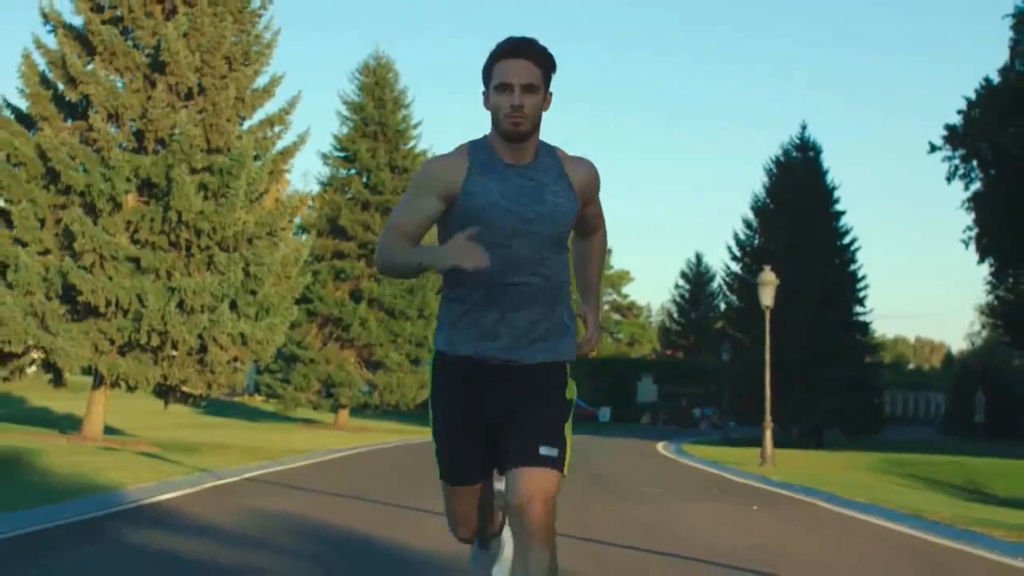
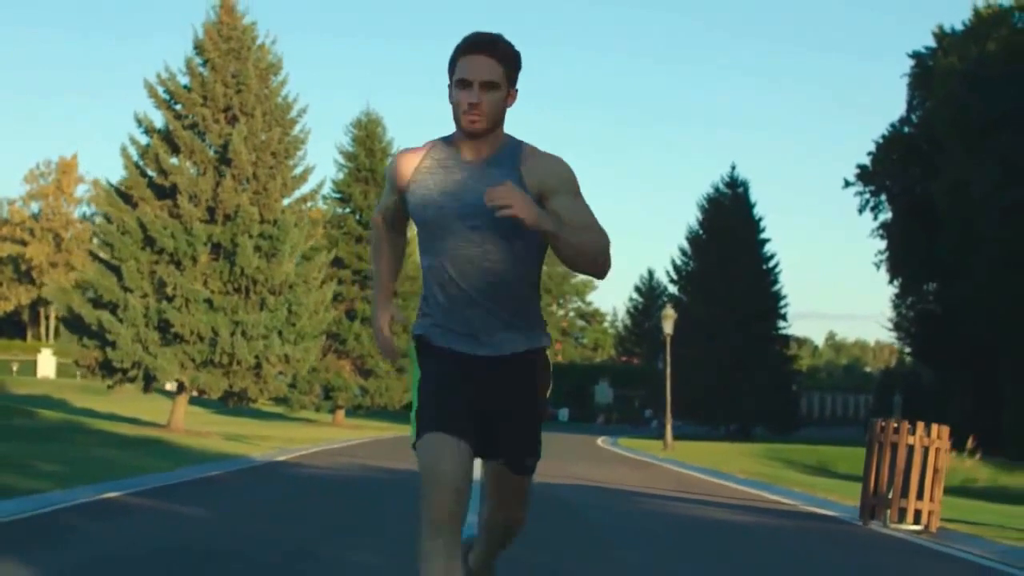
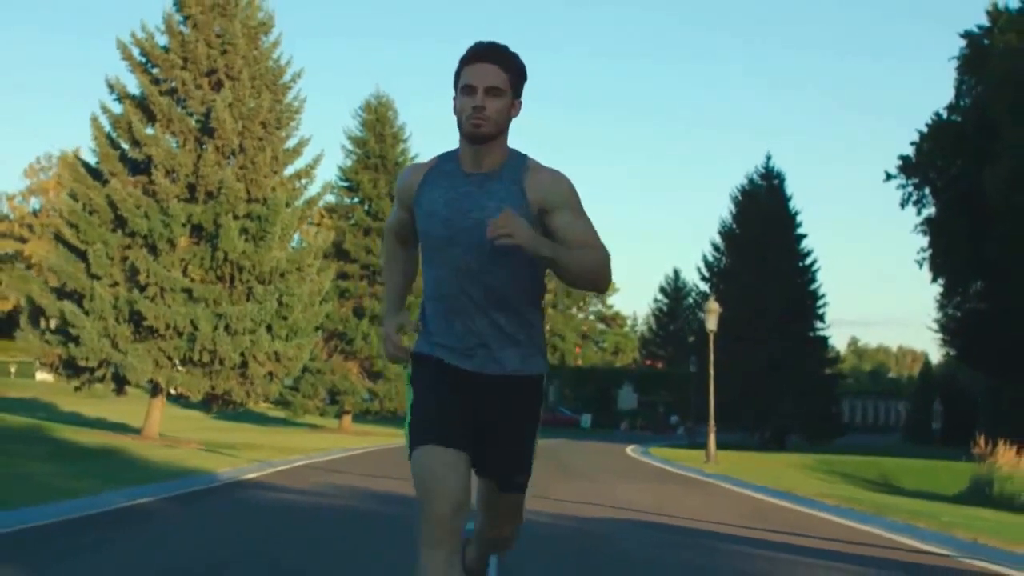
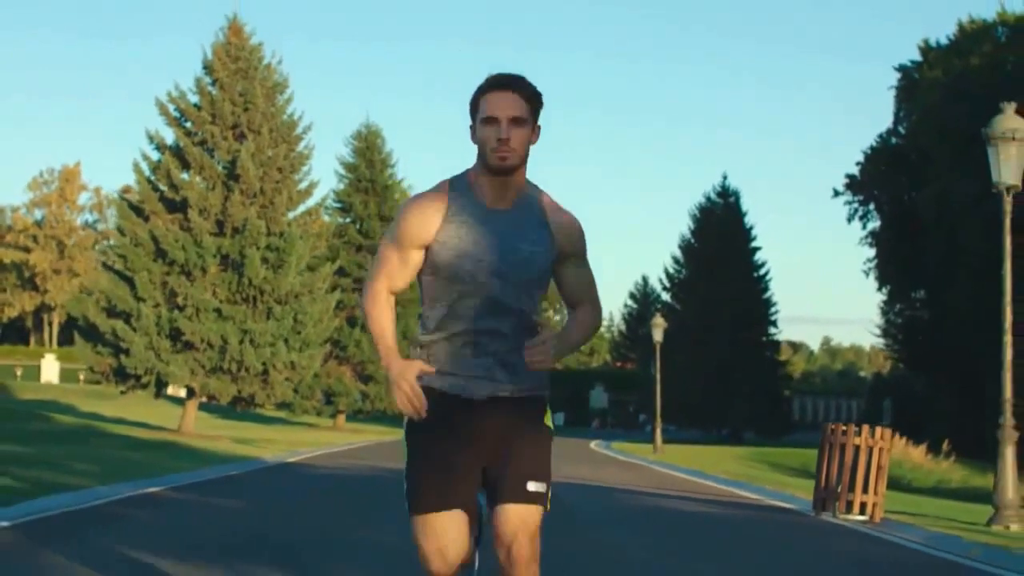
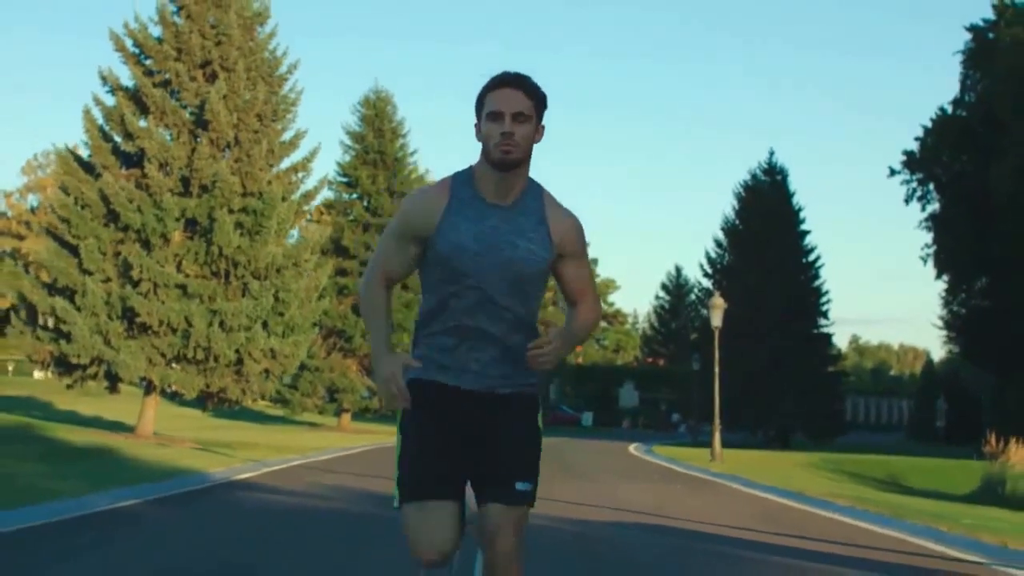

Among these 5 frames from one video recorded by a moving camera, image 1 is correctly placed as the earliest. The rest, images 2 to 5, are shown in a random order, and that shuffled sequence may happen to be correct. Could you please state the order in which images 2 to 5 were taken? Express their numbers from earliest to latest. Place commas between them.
5, 3, 2, 4
